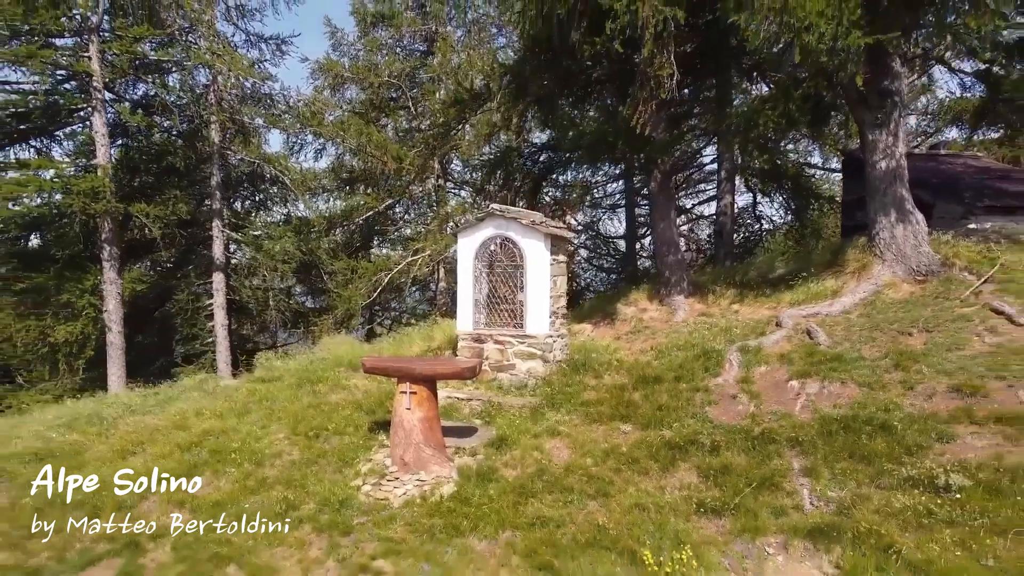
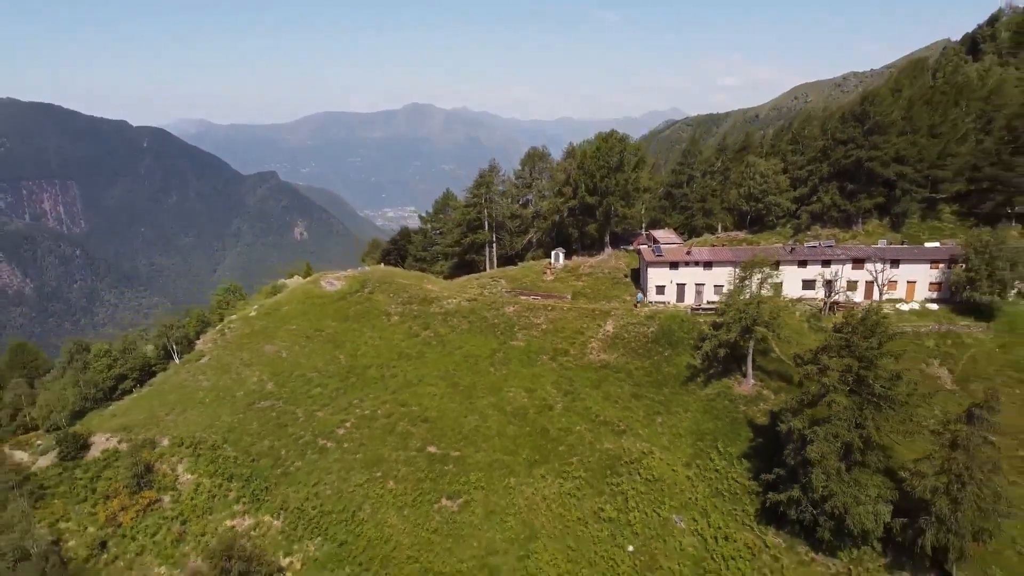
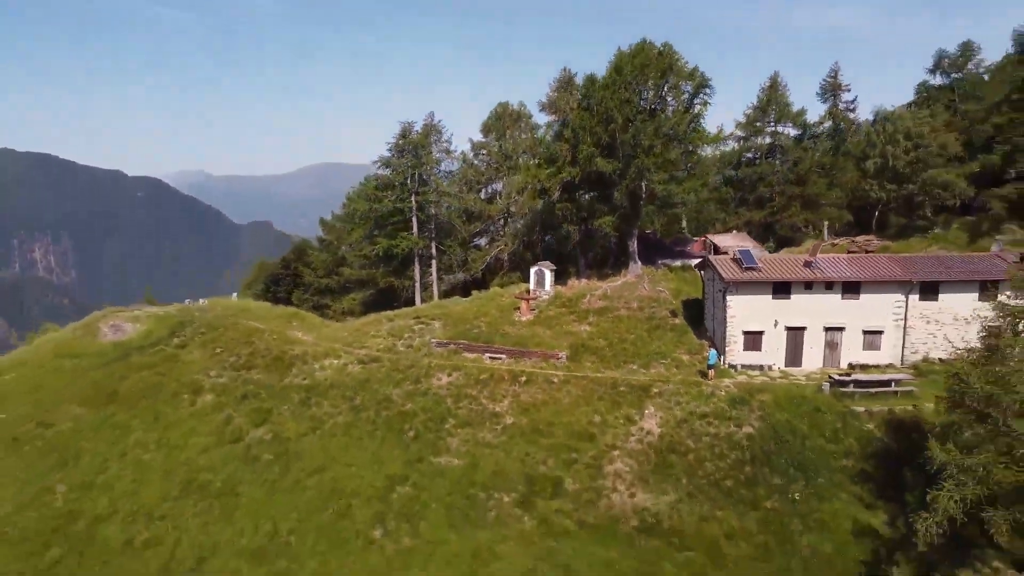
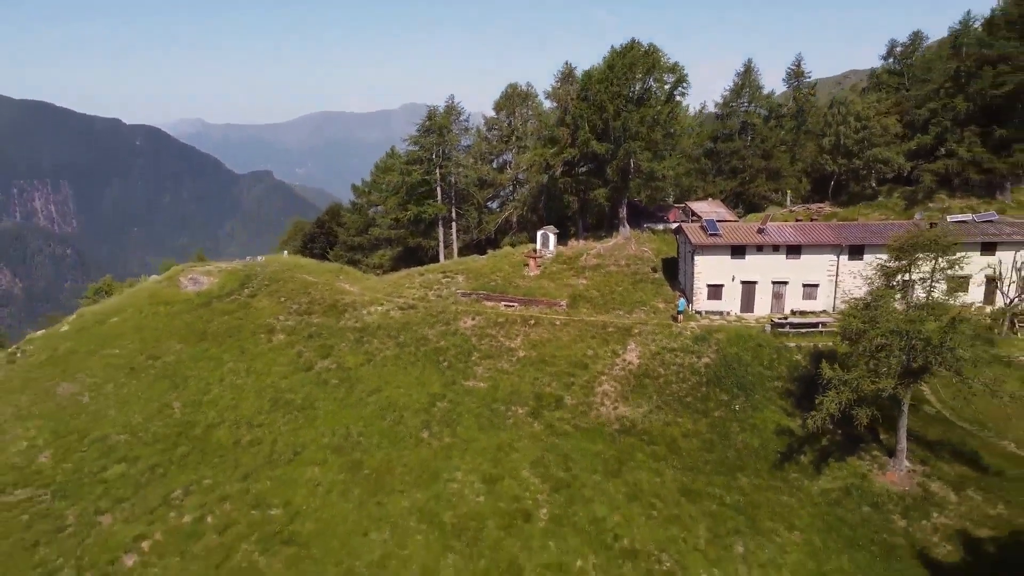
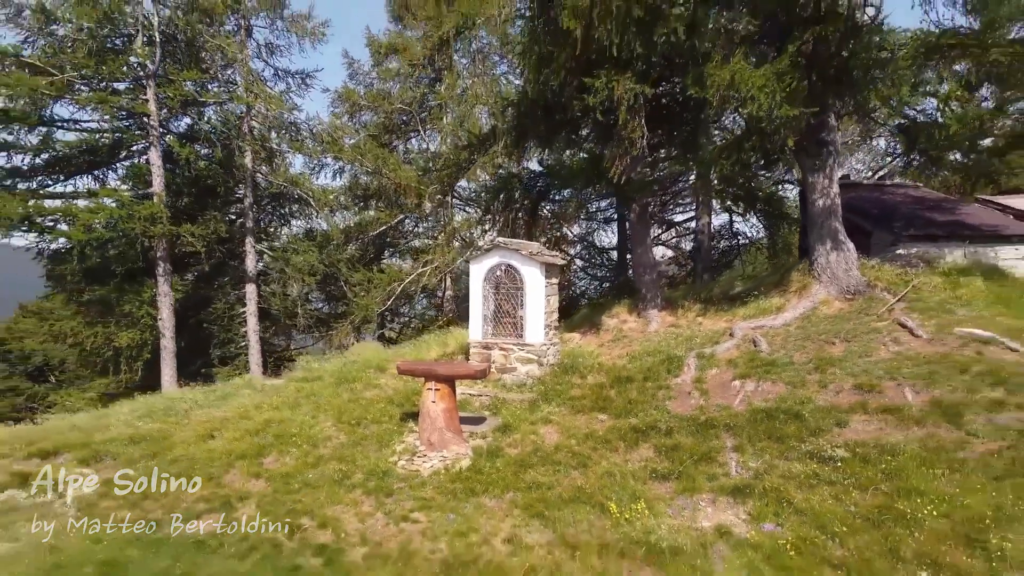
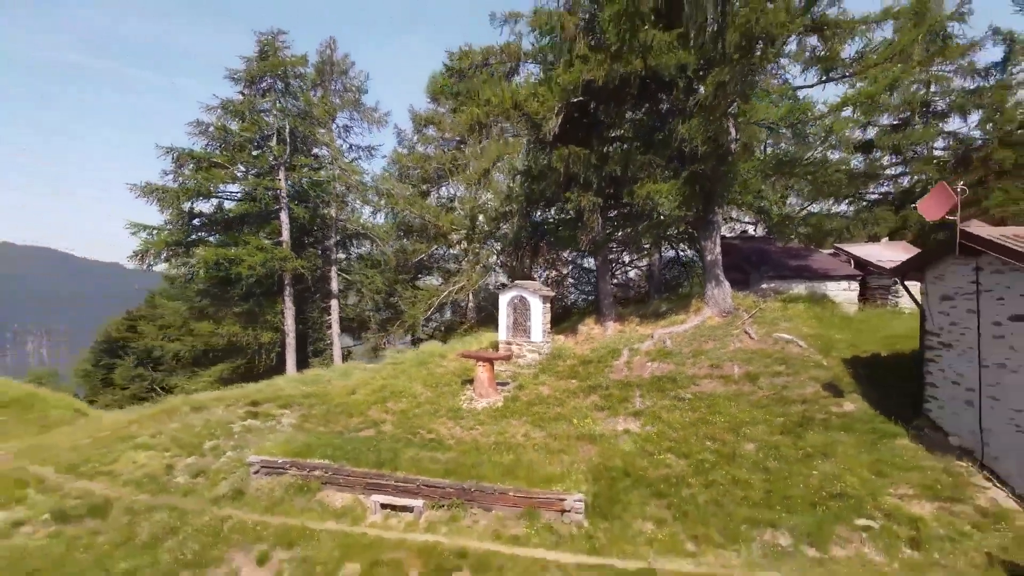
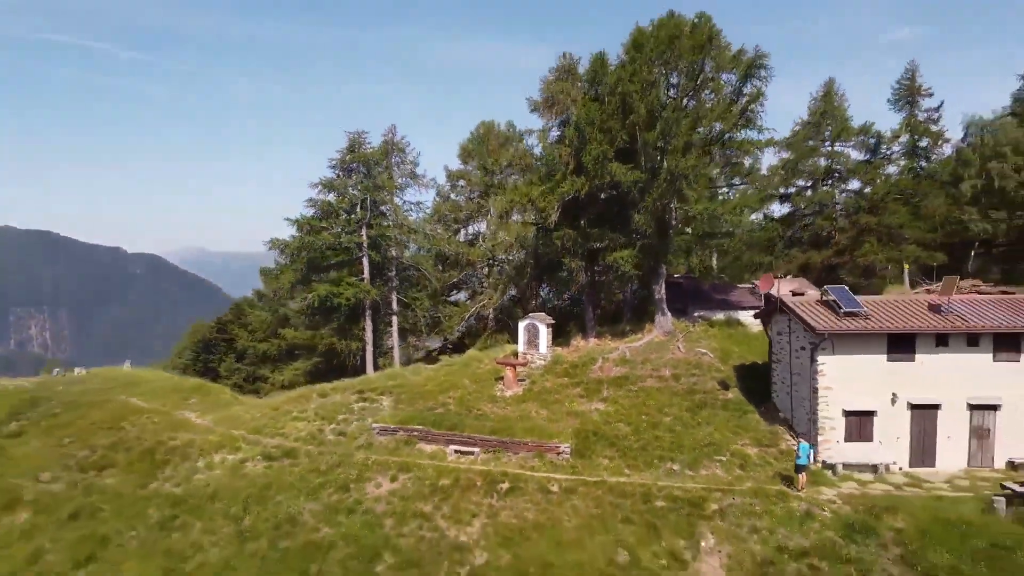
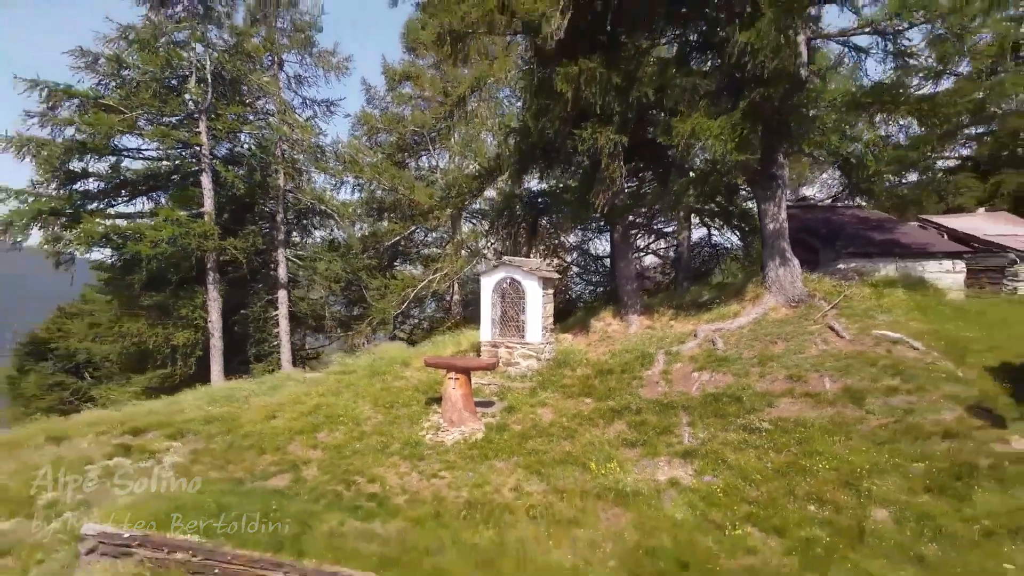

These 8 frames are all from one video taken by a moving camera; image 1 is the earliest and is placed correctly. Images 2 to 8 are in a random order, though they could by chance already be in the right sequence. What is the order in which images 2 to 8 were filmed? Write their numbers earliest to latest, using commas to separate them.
5, 8, 6, 7, 3, 4, 2
